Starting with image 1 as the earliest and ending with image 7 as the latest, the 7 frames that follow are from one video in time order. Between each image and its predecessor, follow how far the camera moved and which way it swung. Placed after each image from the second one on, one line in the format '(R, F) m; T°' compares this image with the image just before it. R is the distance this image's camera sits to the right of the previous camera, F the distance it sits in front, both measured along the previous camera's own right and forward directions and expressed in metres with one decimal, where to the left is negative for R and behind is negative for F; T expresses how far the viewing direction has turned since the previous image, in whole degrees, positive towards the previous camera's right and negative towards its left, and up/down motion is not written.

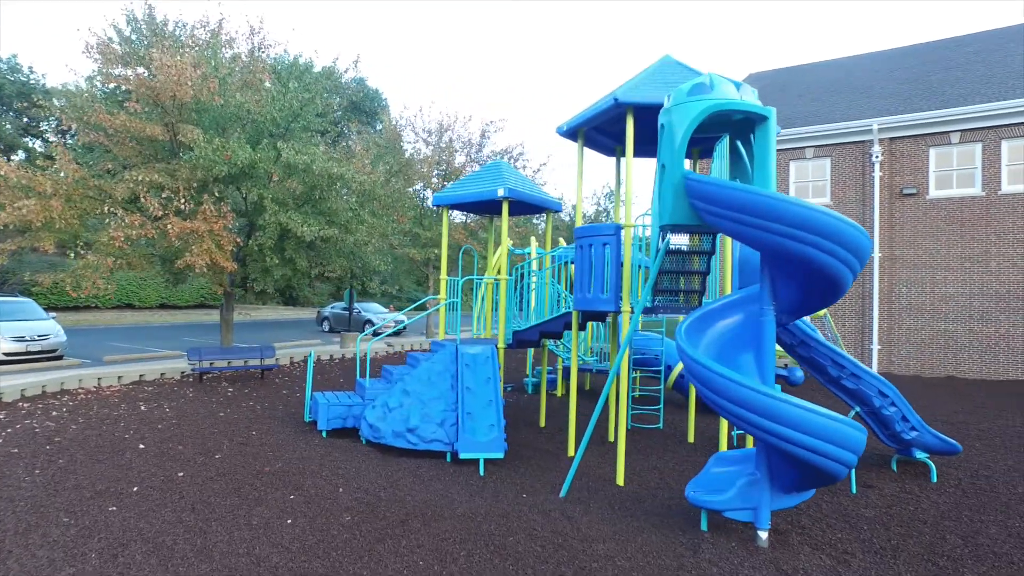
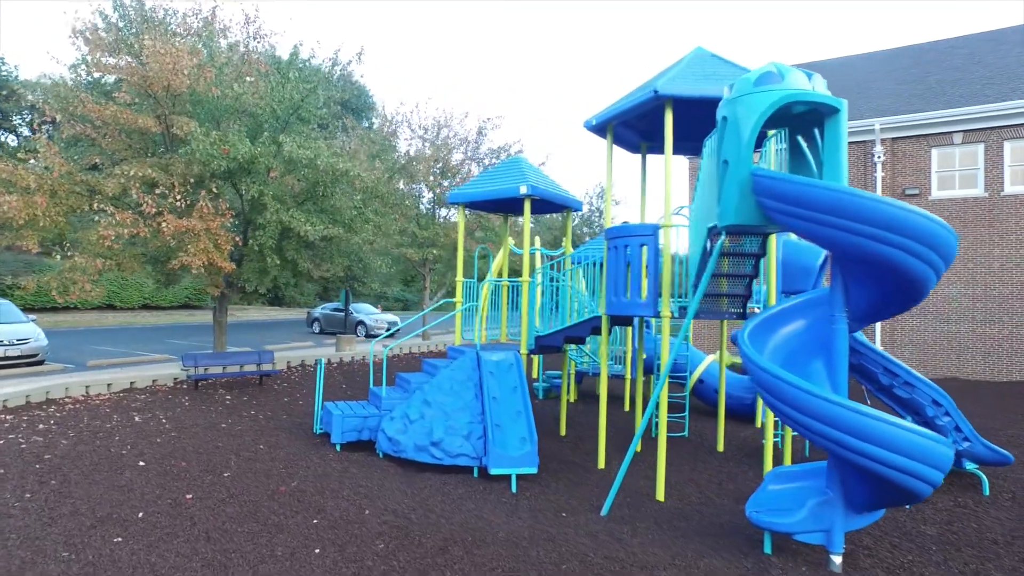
(-0.5, +0.5) m; +2°
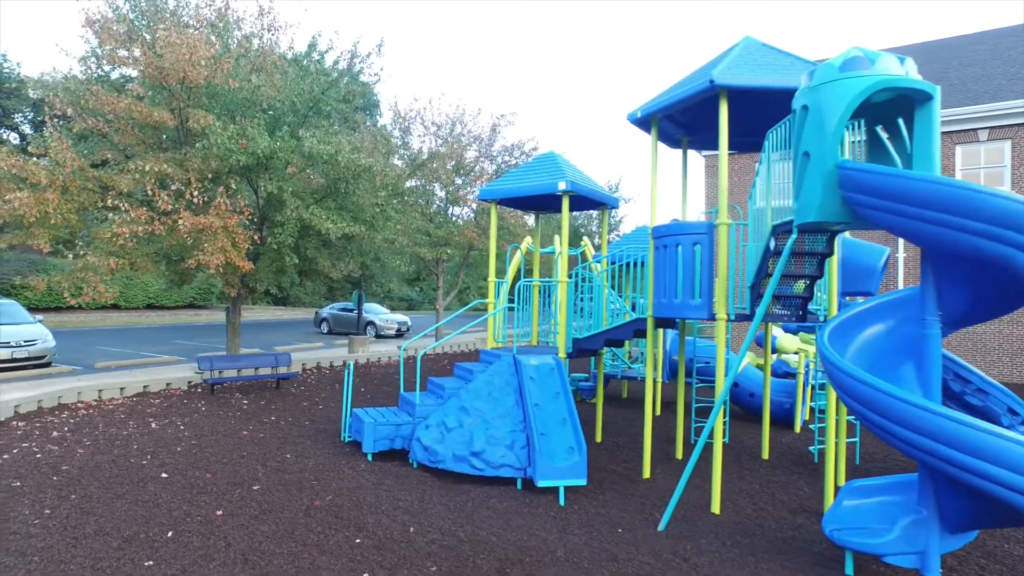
(-0.5, +0.4) m; 0°
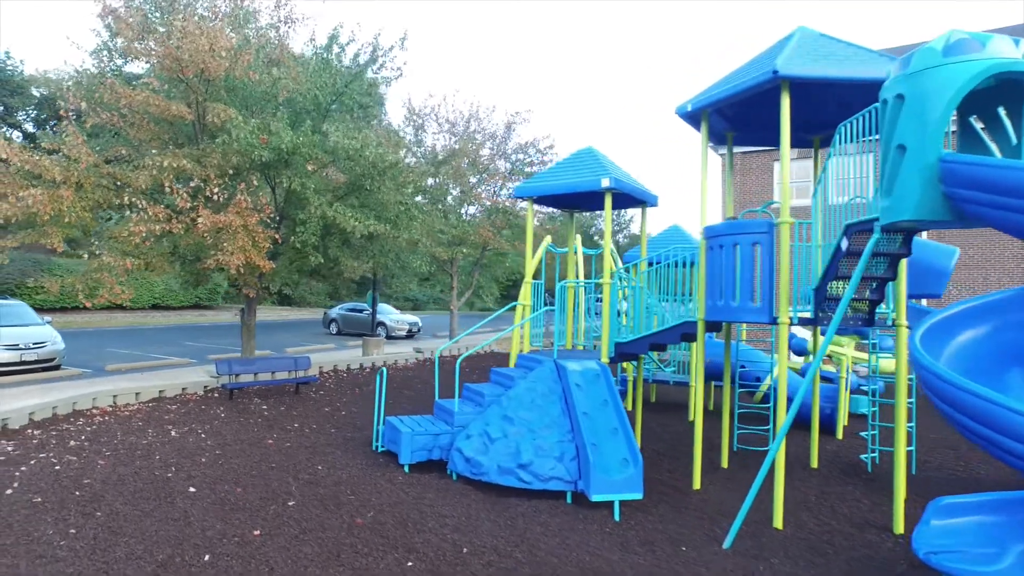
(-0.5, +0.4) m; 0°
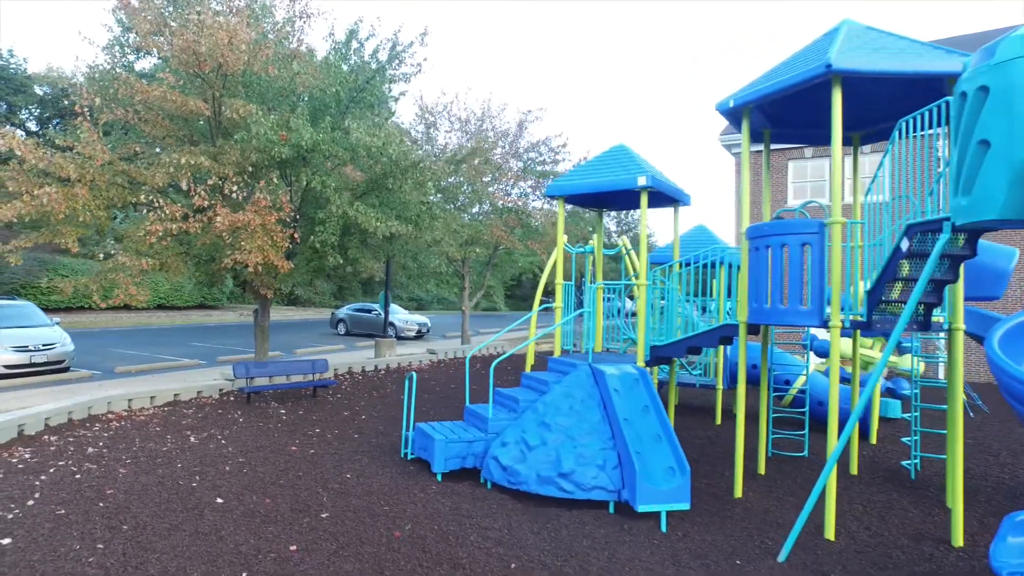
(-0.4, +0.2) m; 0°
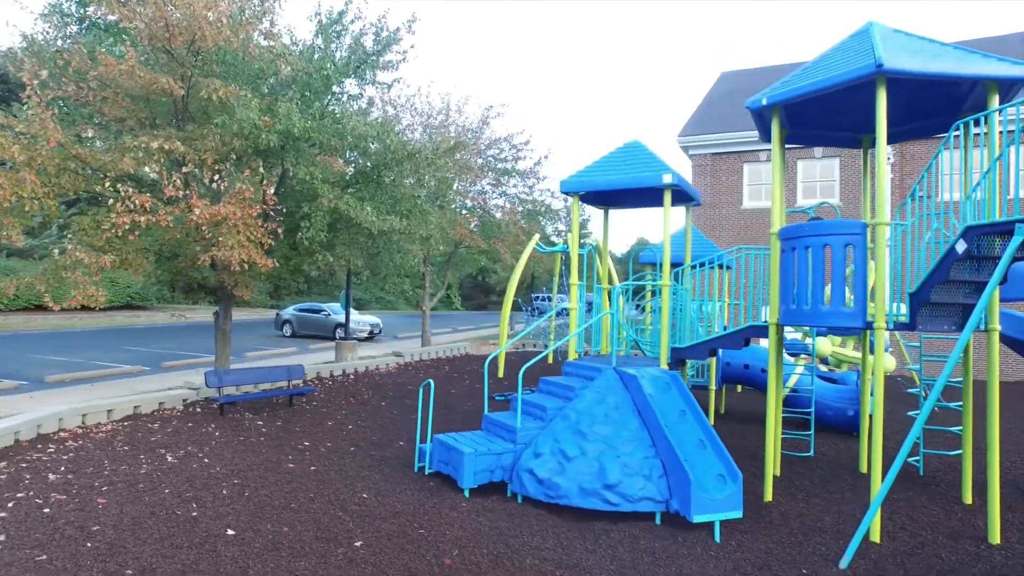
(-1.0, +0.5) m; +7°
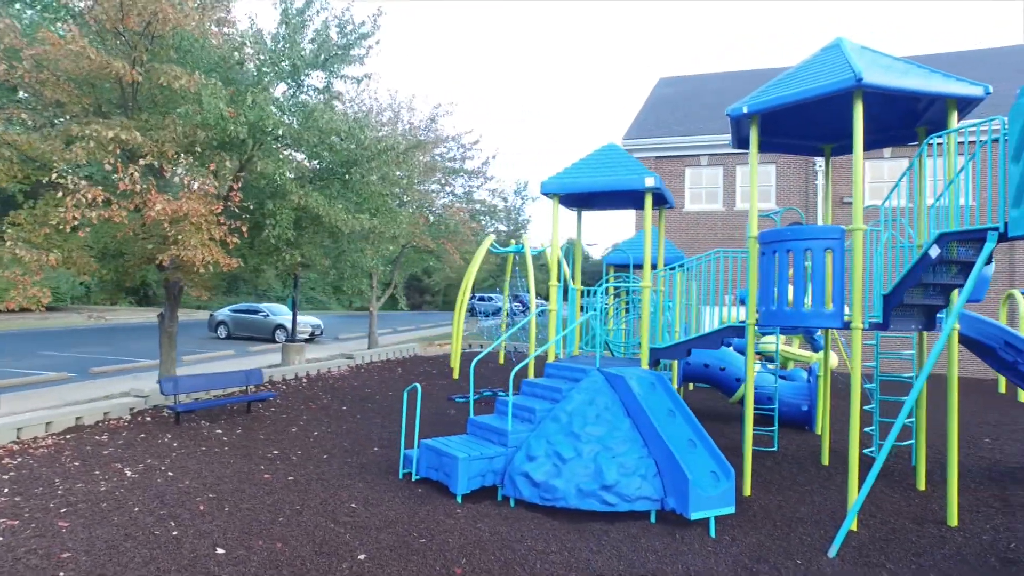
(-0.6, +0.1) m; +6°
